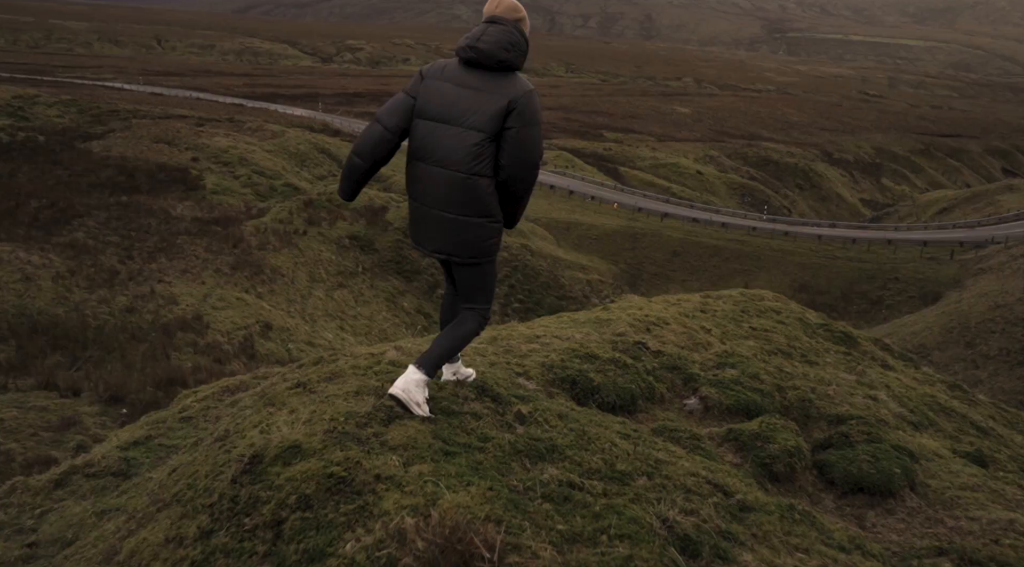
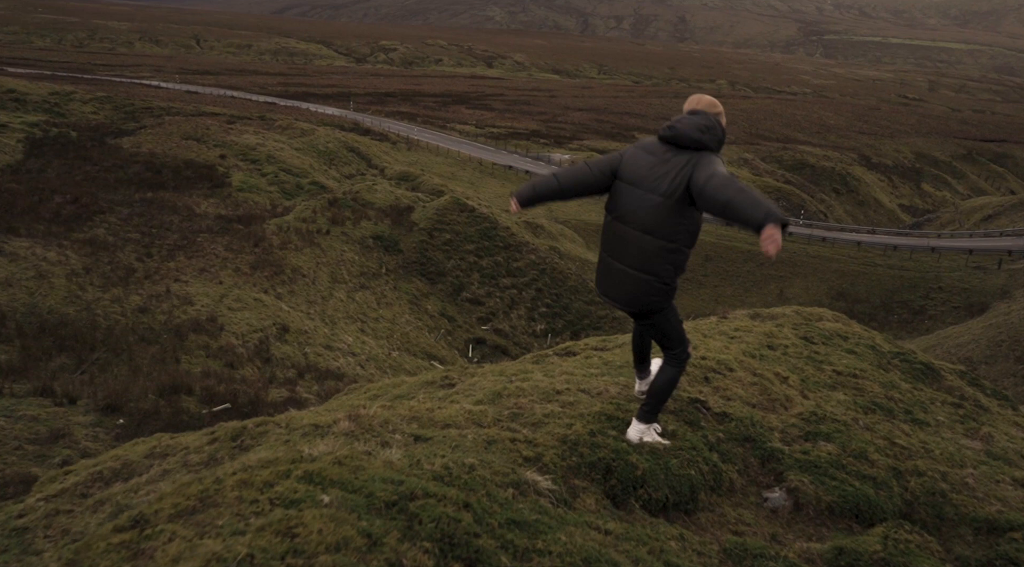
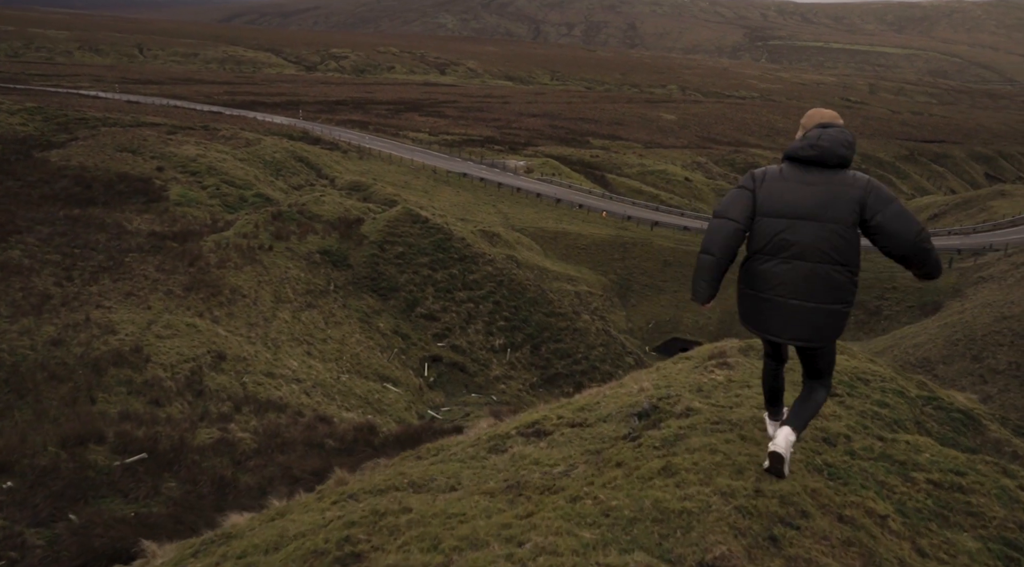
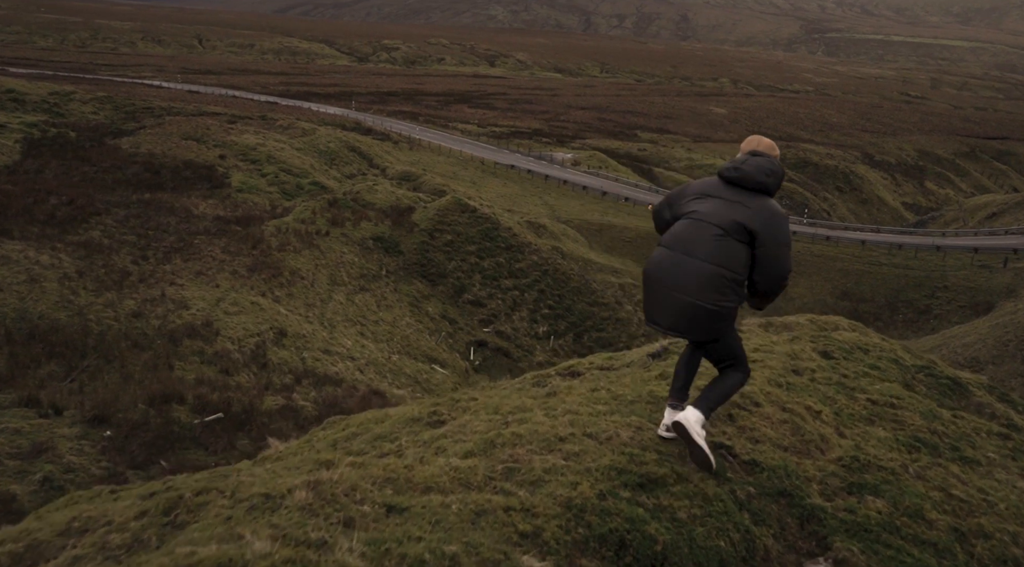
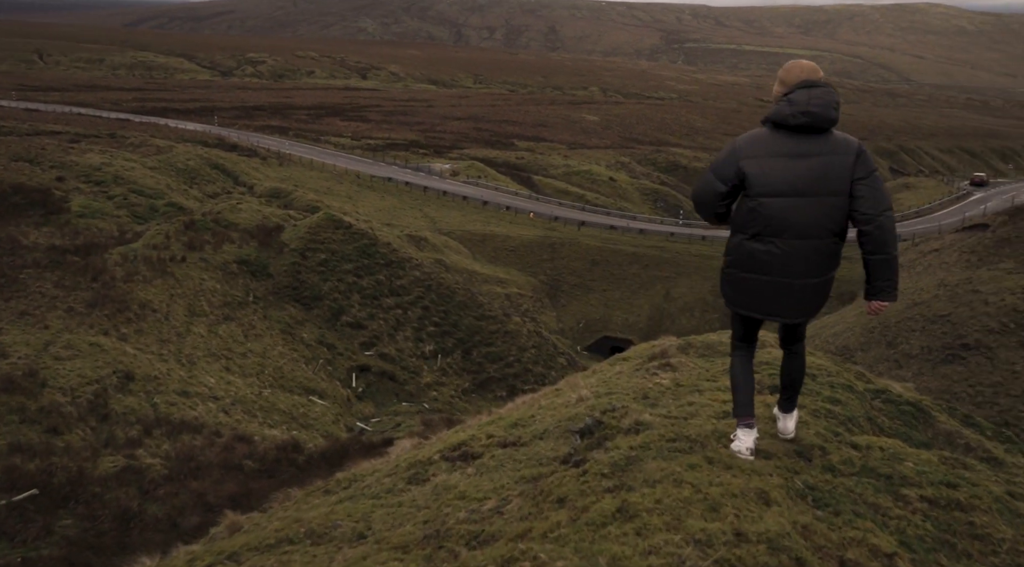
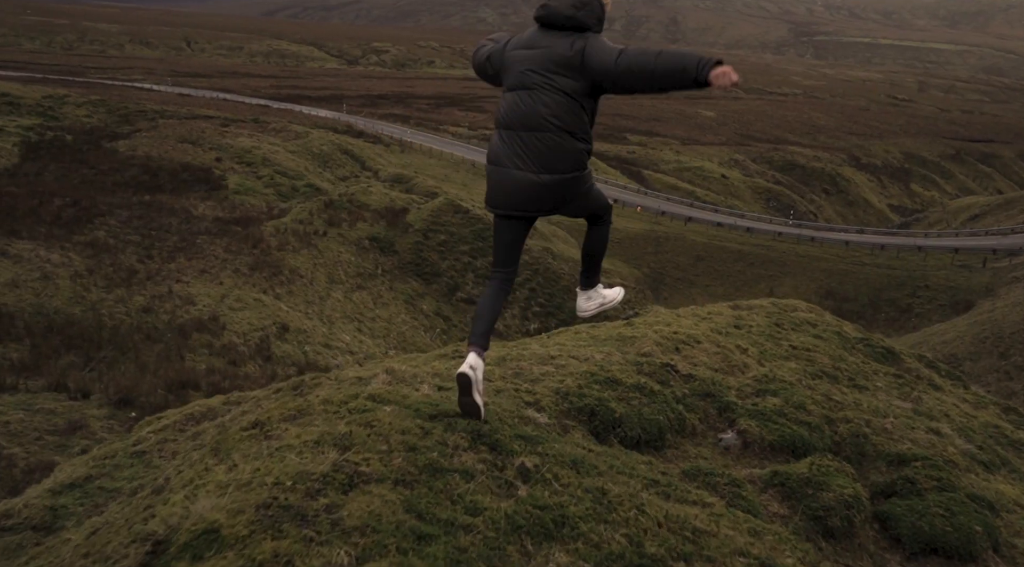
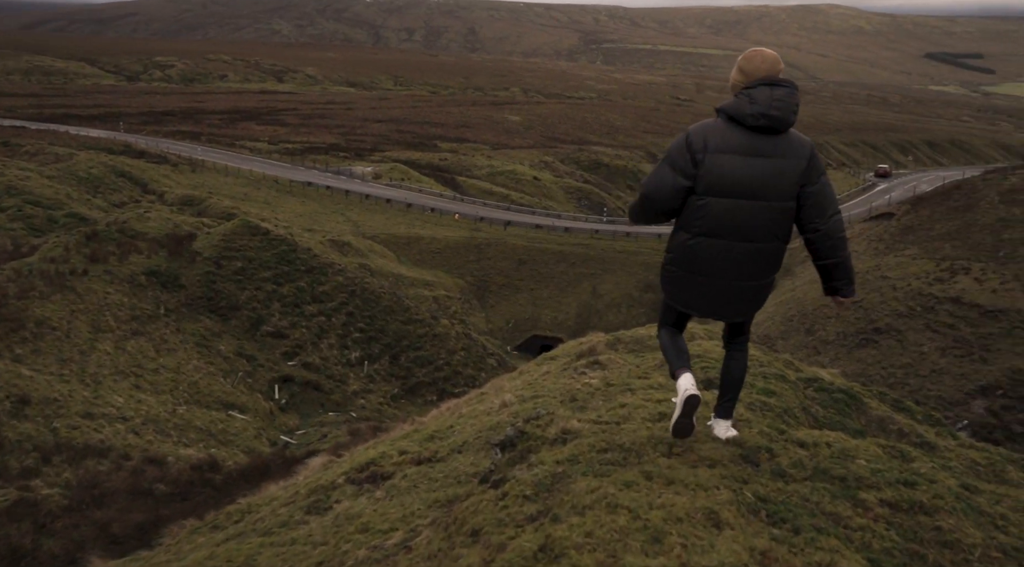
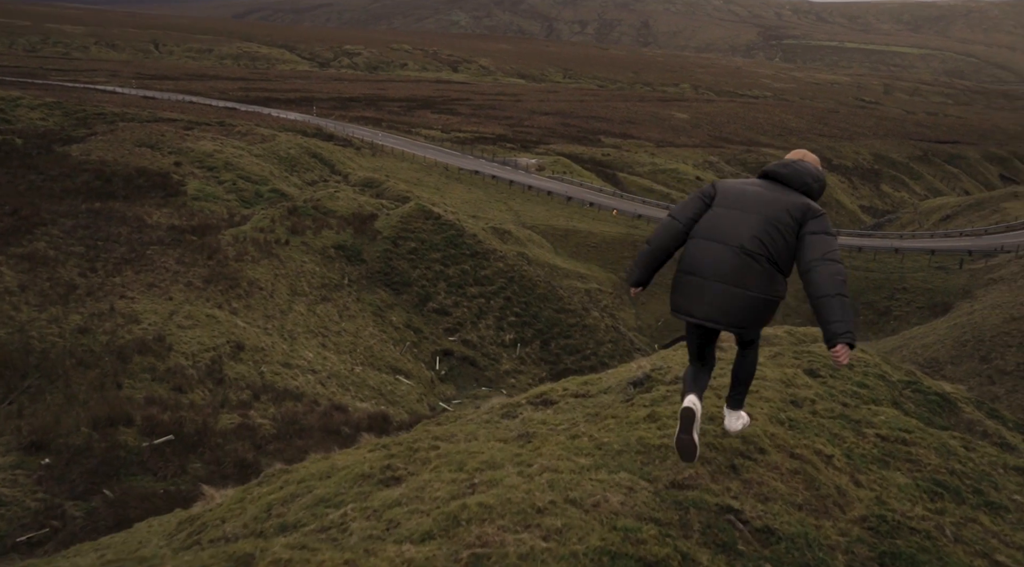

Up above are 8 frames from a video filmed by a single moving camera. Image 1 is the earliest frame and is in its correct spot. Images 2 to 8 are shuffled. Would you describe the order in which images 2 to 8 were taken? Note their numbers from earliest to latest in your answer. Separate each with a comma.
6, 2, 4, 8, 3, 5, 7
